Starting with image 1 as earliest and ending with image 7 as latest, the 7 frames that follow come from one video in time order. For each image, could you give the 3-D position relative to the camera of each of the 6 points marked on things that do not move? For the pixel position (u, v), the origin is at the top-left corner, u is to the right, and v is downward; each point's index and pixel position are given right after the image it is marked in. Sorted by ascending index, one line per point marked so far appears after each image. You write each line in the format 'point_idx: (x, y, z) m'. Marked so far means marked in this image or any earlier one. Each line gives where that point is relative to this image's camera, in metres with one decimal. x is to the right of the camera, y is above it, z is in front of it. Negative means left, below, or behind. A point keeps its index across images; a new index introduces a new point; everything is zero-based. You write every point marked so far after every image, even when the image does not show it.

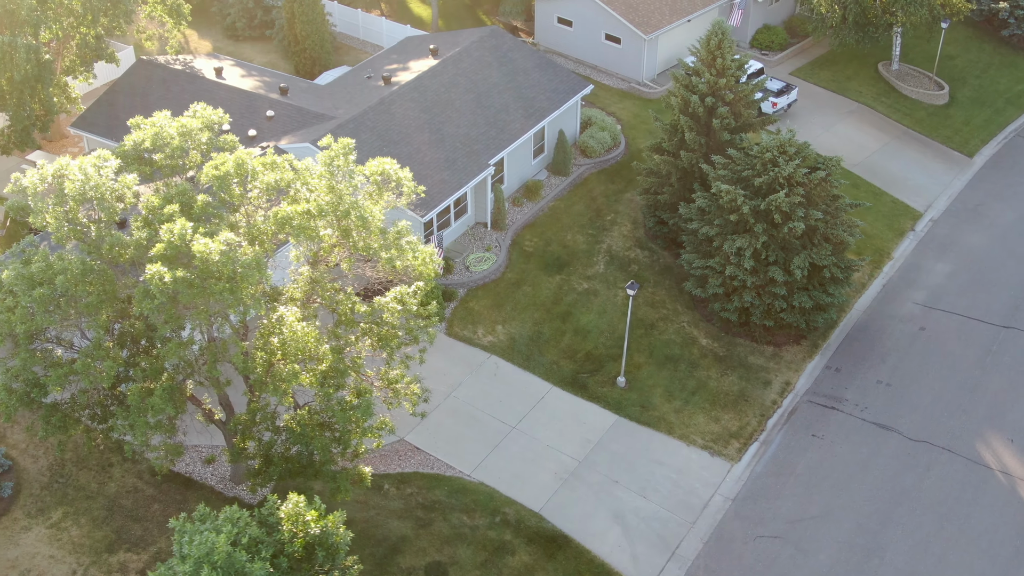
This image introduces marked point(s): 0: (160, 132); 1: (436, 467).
0: (-5.8, +2.6, +14.5) m
1: (-1.6, -3.9, +18.7) m
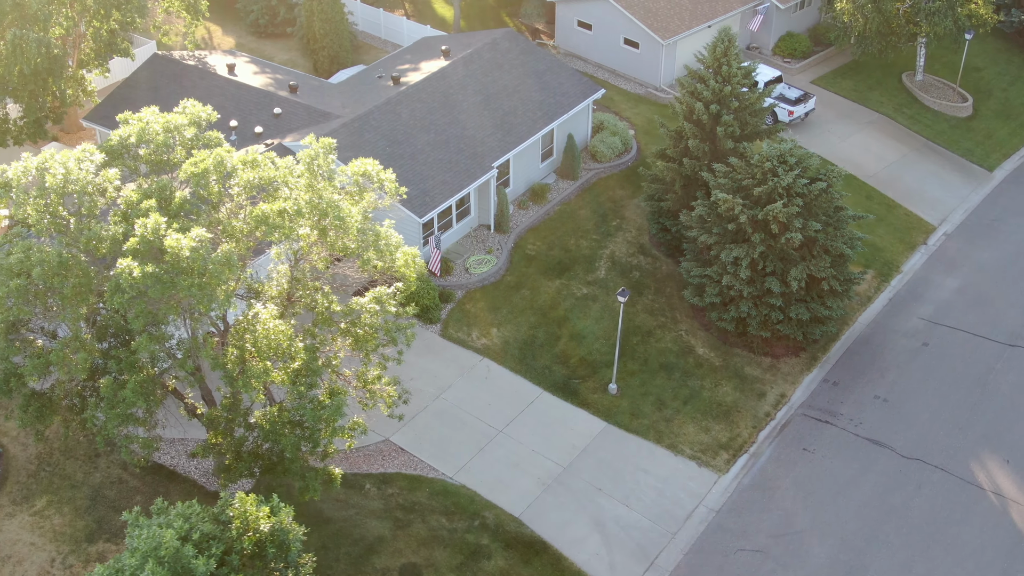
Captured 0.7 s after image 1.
0: (-6.1, +2.7, +14.6) m
1: (-2.0, -3.9, +18.6) m
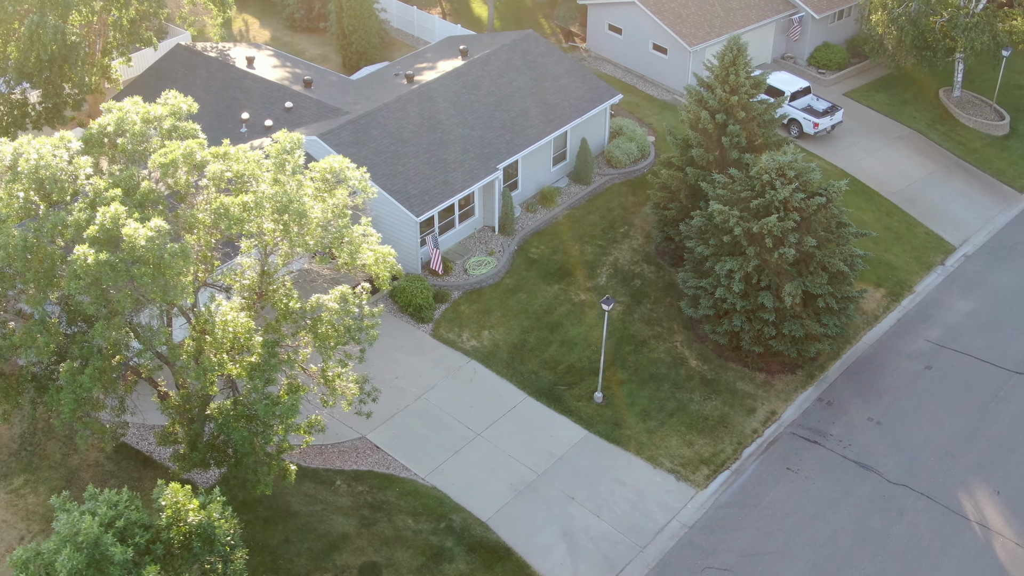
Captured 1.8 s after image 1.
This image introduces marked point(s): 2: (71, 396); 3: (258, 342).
0: (-6.6, +2.9, +14.8) m
1: (-2.6, -3.9, +18.6) m
2: (-6.7, -1.7, +13.2) m
3: (-4.1, -0.9, +13.9) m
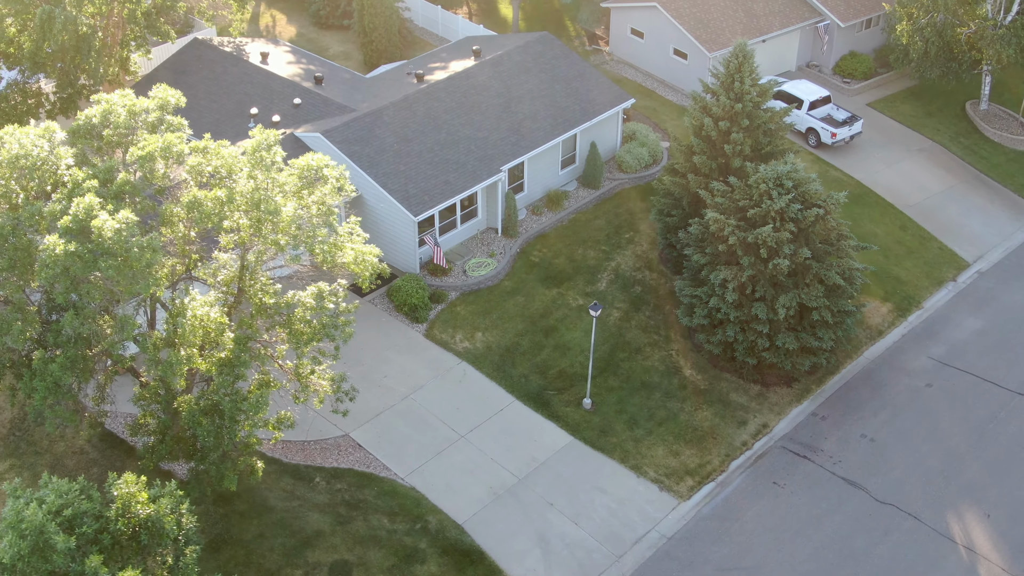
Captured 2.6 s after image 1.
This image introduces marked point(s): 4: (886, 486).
0: (-6.9, +3.1, +14.9) m
1: (-3.0, -3.8, +18.6) m
2: (-7.2, -1.5, +13.3) m
3: (-4.5, -0.8, +13.9) m
4: (+8.3, -4.4, +19.3) m
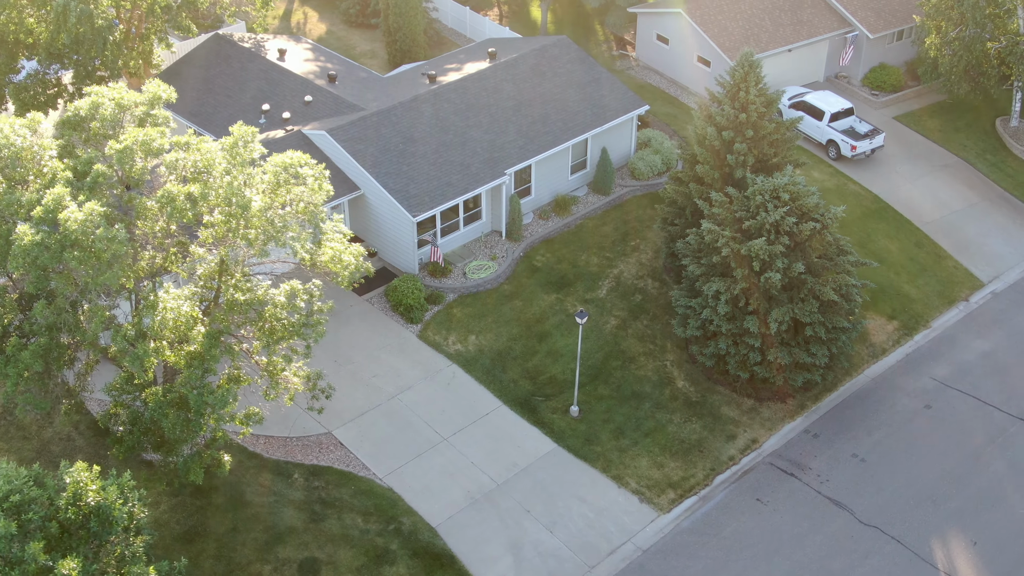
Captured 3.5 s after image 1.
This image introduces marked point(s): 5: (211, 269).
0: (-7.2, +3.2, +15.1) m
1: (-3.4, -3.8, +18.6) m
2: (-7.8, -1.3, +13.6) m
3: (-5.0, -0.7, +14.1) m
4: (+7.9, -4.8, +19.0) m
5: (-5.1, +0.3, +14.5) m
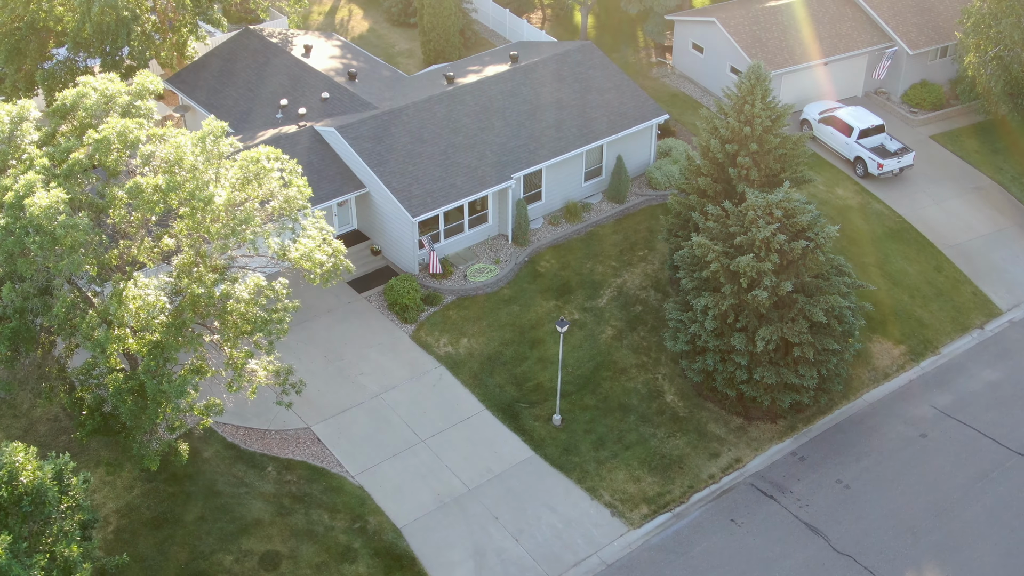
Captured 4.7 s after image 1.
0: (-7.7, +3.5, +15.5) m
1: (-4.0, -3.8, +18.8) m
2: (-8.5, -1.0, +14.0) m
3: (-5.7, -0.6, +14.3) m
4: (+7.2, -5.3, +18.6) m
5: (-5.7, +0.5, +14.8) m
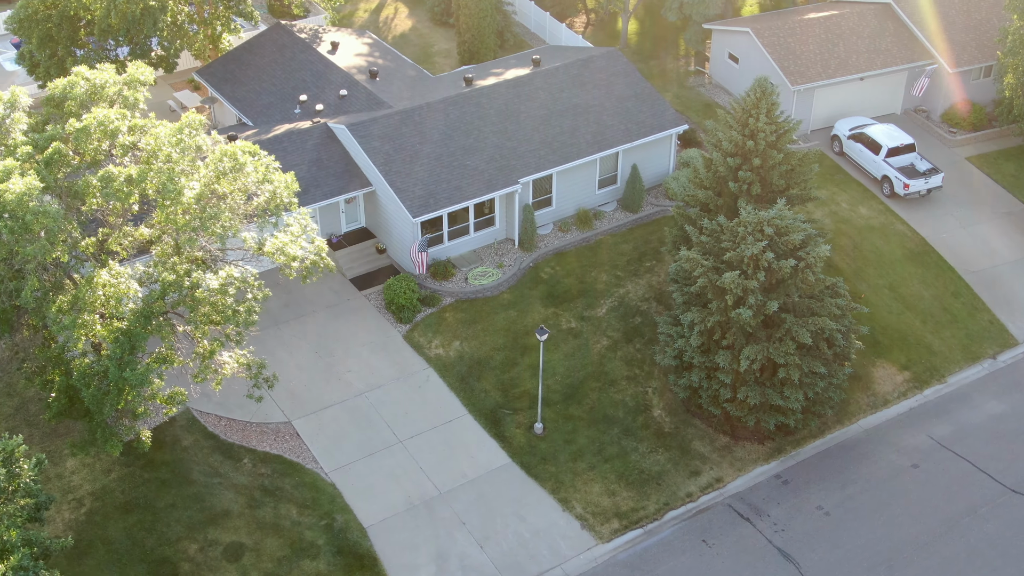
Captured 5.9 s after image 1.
0: (-8.0, +3.7, +15.9) m
1: (-4.6, -3.7, +19.1) m
2: (-9.2, -0.7, +14.4) m
3: (-6.4, -0.4, +14.7) m
4: (+6.5, -5.8, +18.2) m
5: (-6.3, +0.6, +15.1) m
